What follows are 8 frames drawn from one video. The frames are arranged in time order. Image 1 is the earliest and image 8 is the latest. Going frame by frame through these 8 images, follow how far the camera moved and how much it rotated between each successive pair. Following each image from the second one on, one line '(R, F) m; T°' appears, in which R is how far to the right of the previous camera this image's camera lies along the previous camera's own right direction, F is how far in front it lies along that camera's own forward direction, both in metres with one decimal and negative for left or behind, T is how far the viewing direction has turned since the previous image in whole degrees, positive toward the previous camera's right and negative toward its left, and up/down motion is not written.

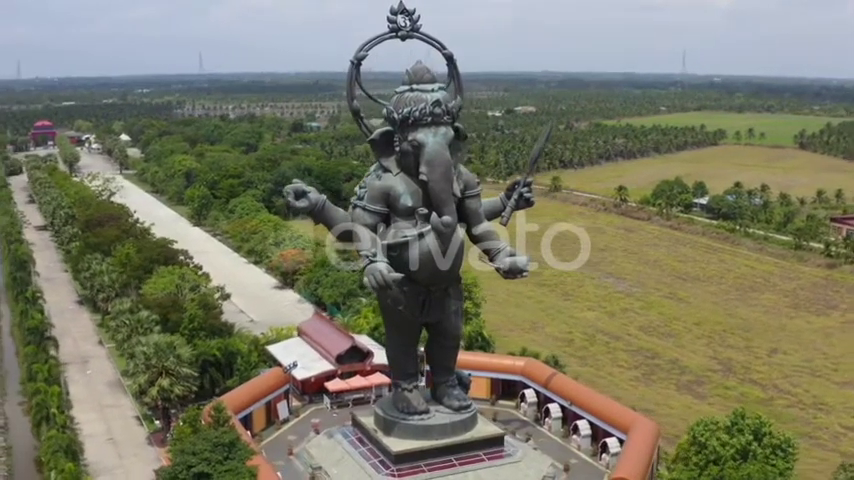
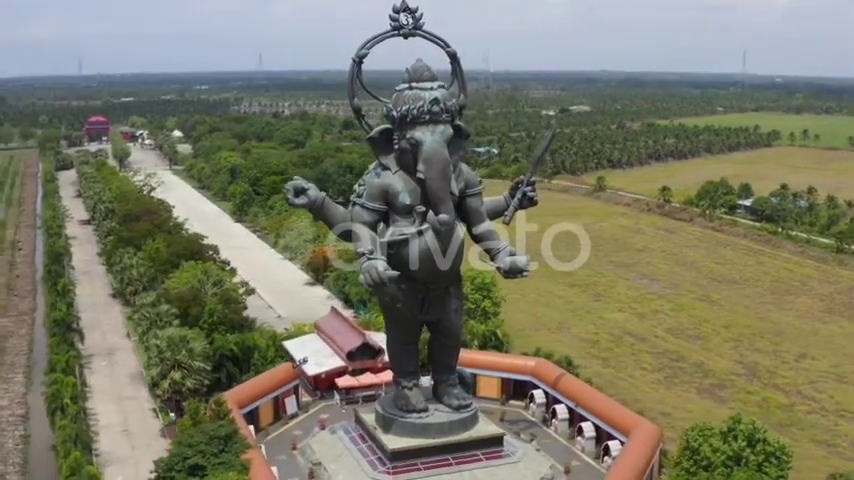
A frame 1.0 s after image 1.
(+1.1, 0.0) m; -4°
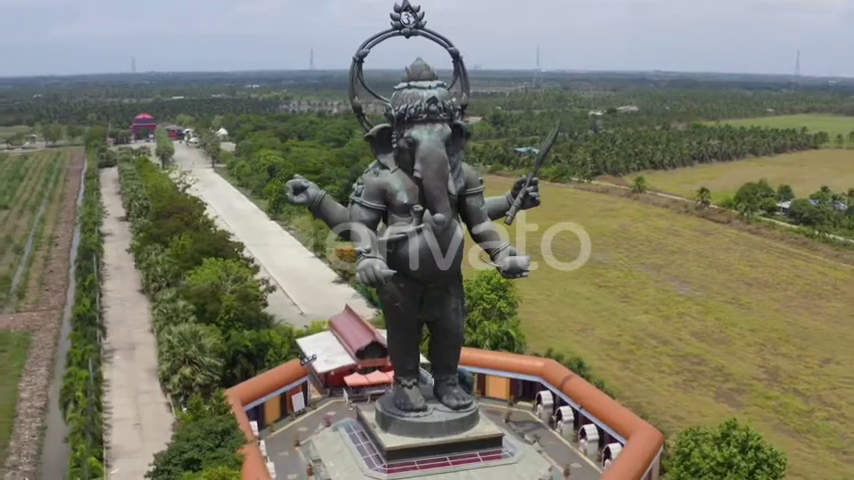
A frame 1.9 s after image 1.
(+1.0, 0.0) m; -3°
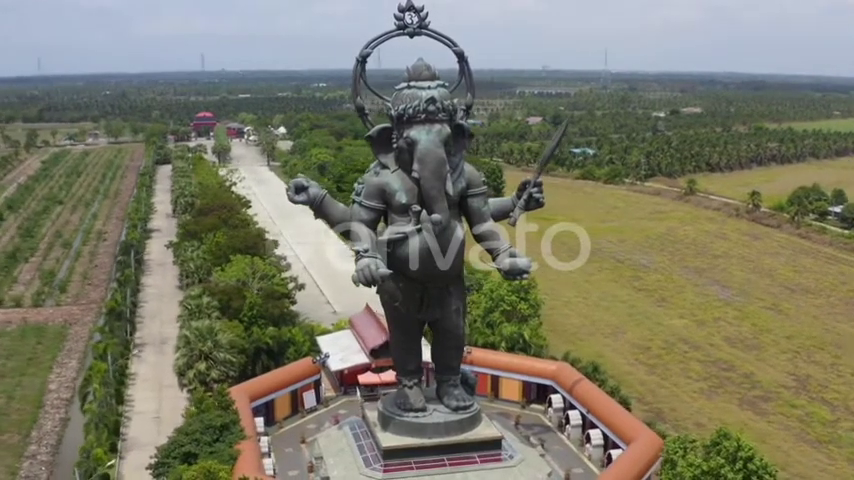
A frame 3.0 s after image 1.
(+1.3, +0.1) m; -4°
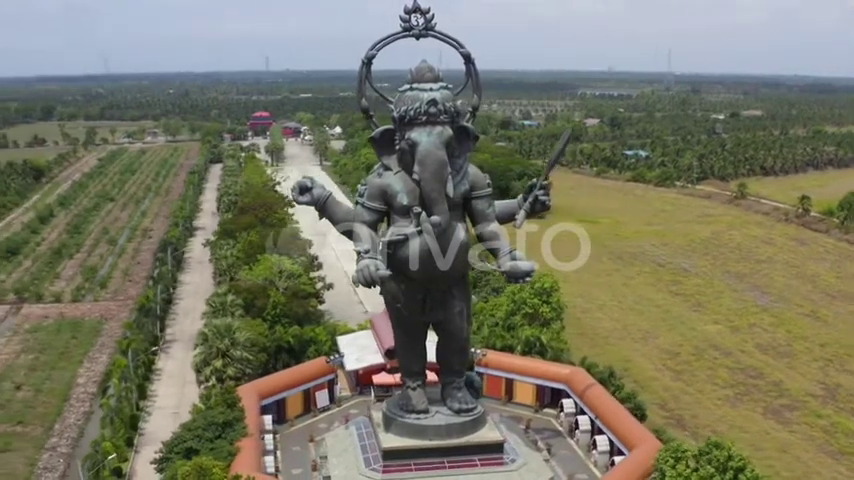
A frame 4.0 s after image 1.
(+1.1, 0.0) m; -4°
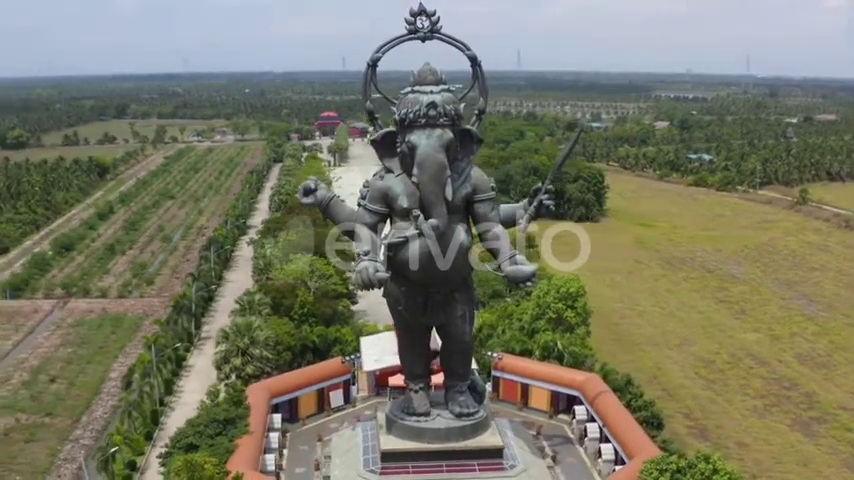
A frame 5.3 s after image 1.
(+1.4, +0.1) m; -5°
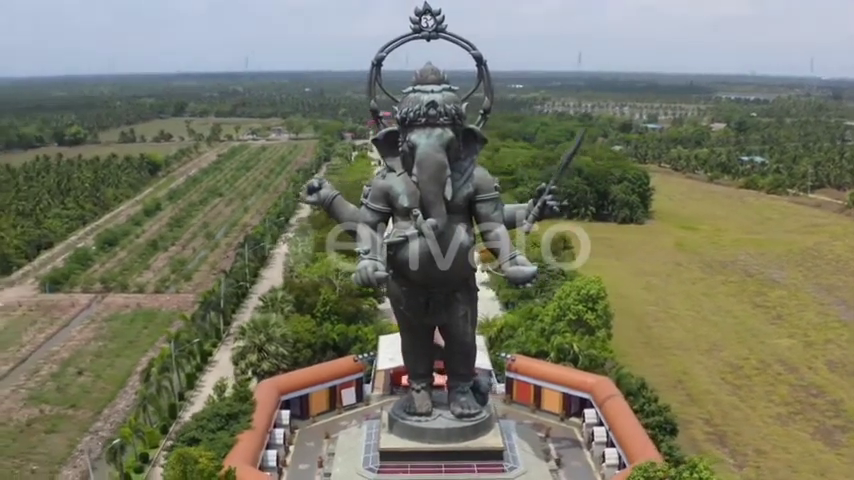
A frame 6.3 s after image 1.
(+1.1, +0.1) m; -4°
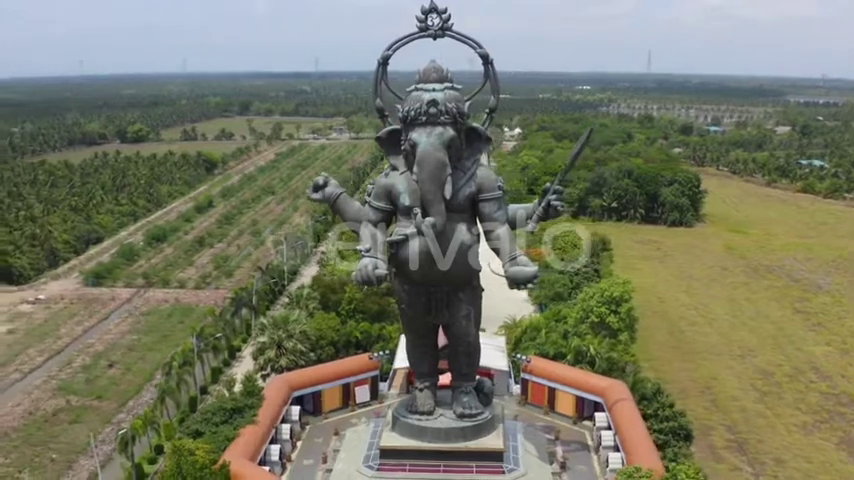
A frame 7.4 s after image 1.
(+1.2, +0.1) m; -4°
